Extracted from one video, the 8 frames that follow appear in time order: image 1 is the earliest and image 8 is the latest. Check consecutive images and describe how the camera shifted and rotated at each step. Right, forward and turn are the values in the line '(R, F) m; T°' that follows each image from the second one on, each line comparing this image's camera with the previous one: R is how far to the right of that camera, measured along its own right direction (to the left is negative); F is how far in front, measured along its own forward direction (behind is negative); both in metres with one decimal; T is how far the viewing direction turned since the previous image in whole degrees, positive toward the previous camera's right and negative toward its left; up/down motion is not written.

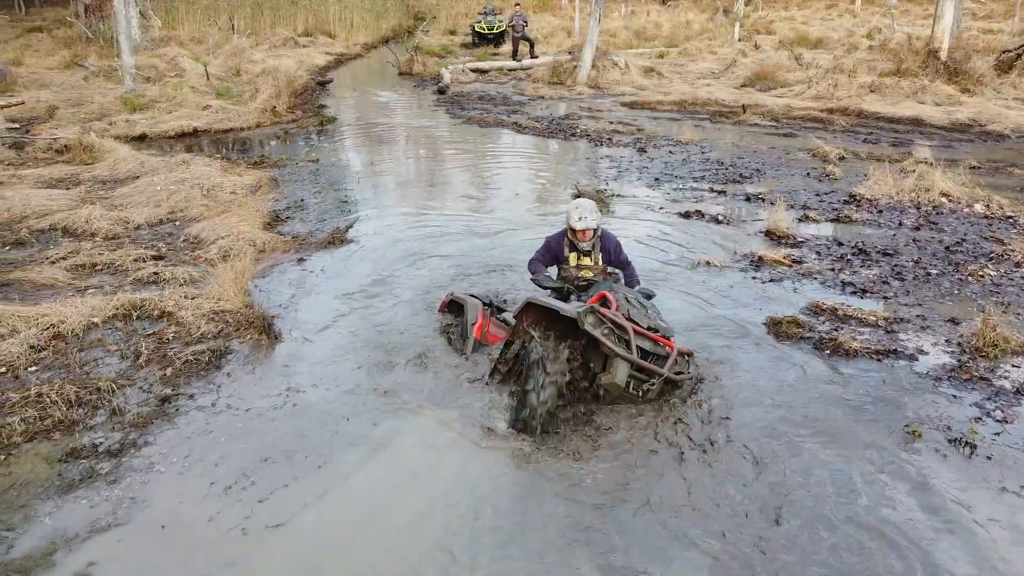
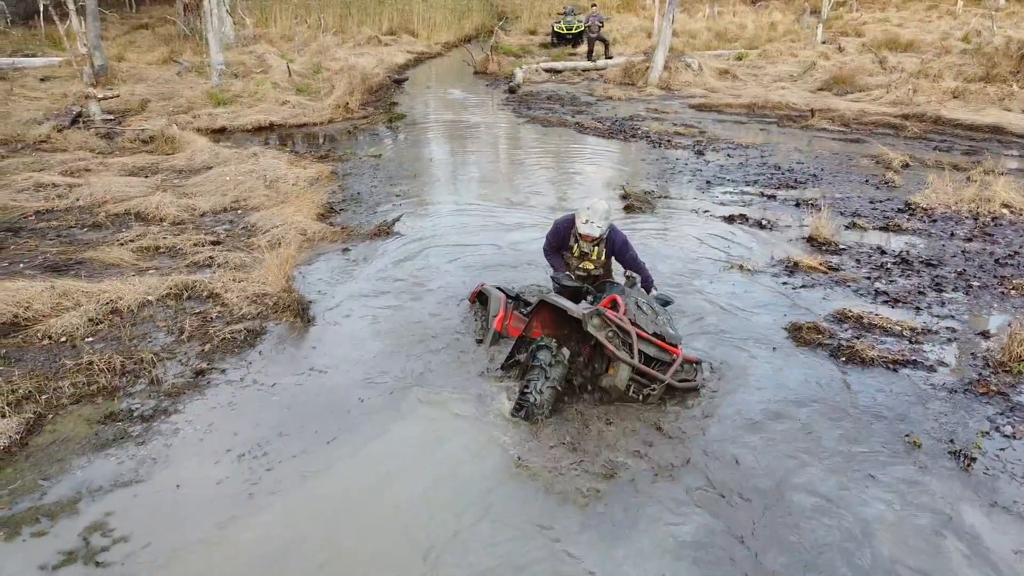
(+0.5, -0.2) m; -6°
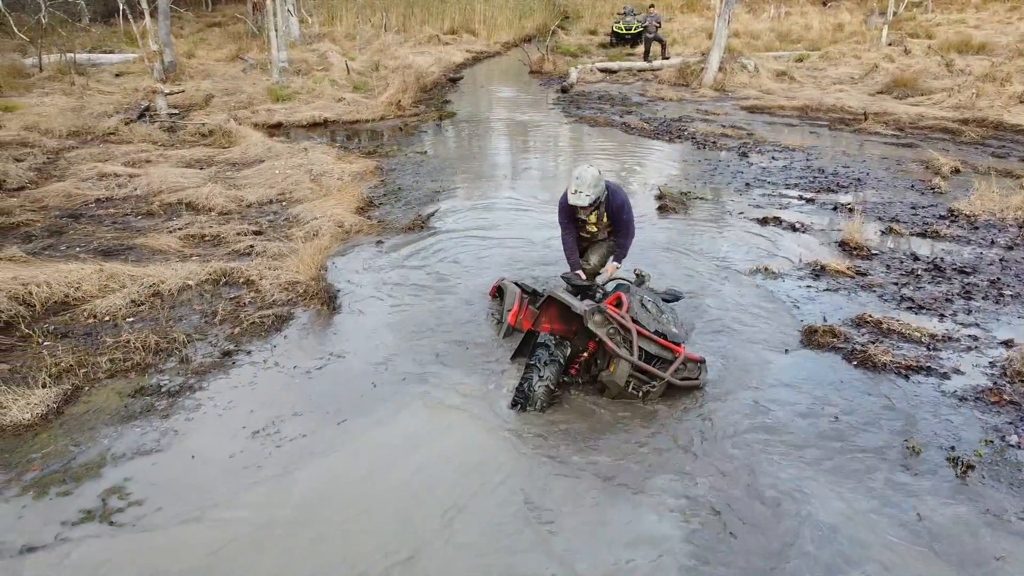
(+0.3, -0.1) m; -4°
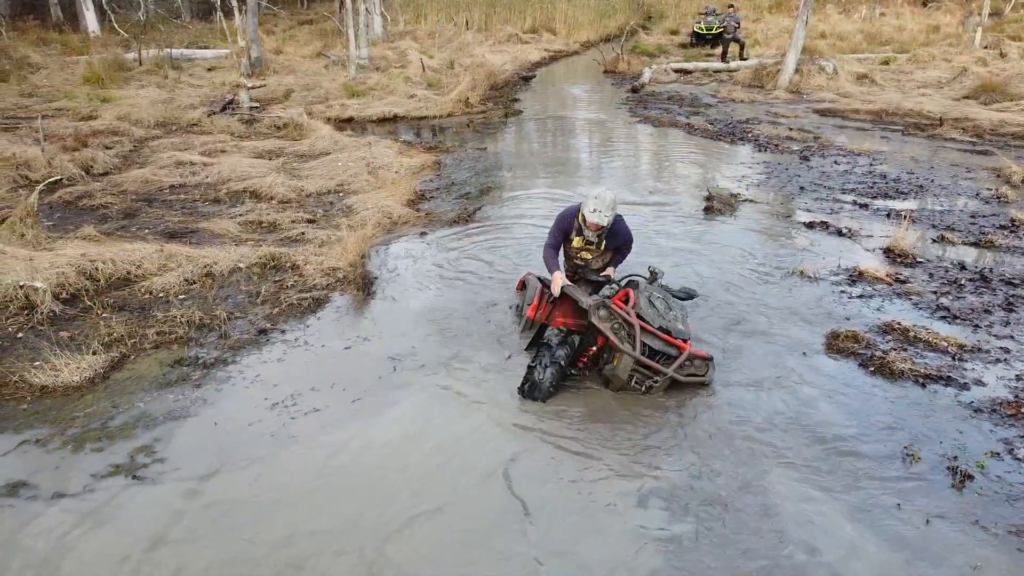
(+0.5, -0.2) m; -6°
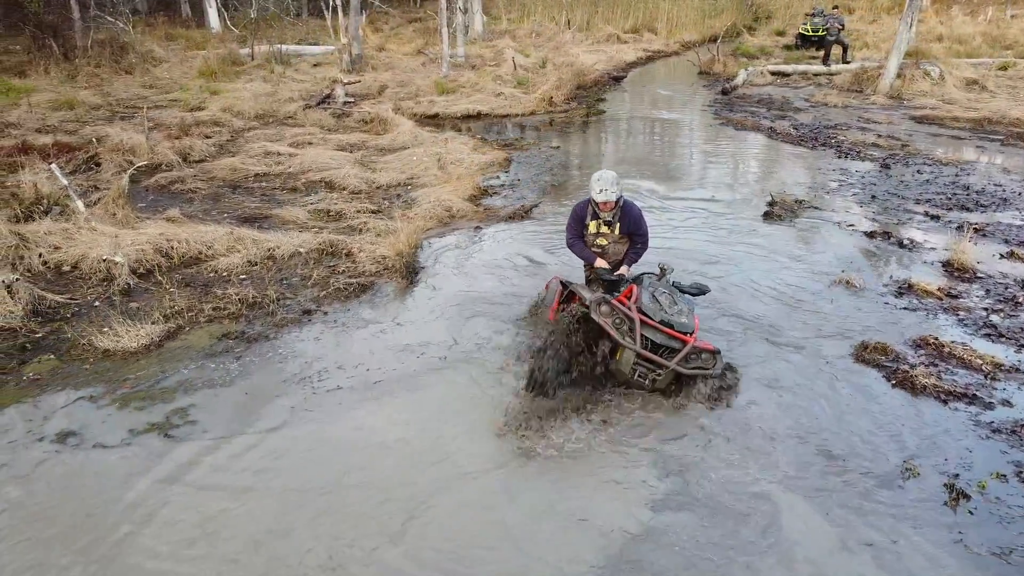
(+0.6, -0.2) m; -7°
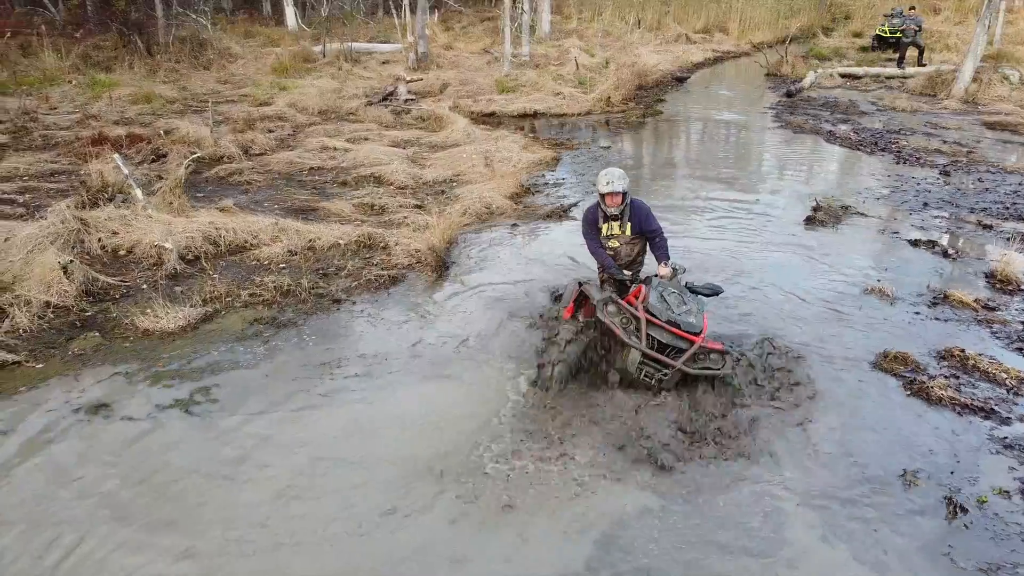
(+0.4, -0.1) m; -5°
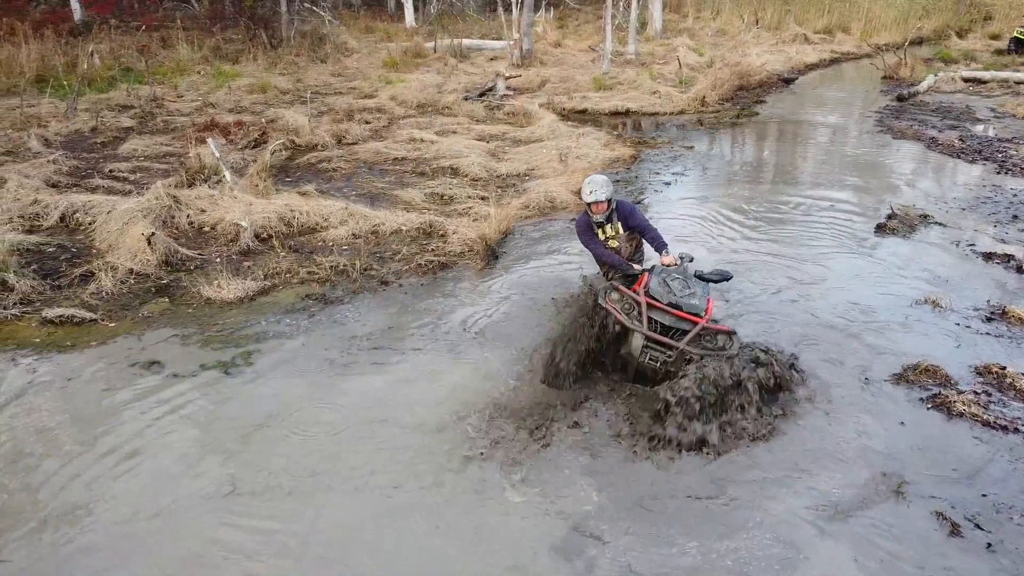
(+0.7, -0.1) m; -8°
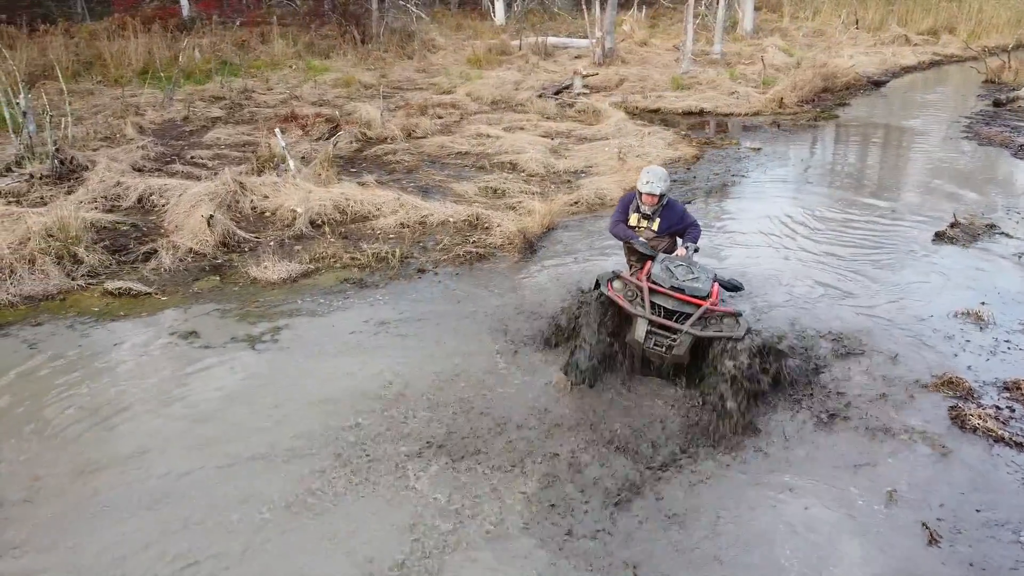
(+0.5, -0.1) m; -7°
